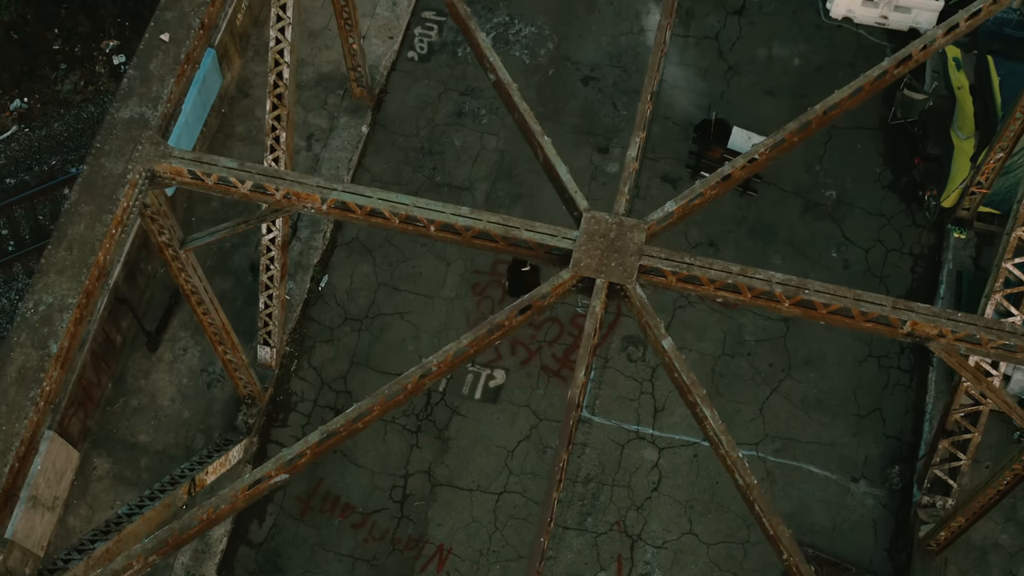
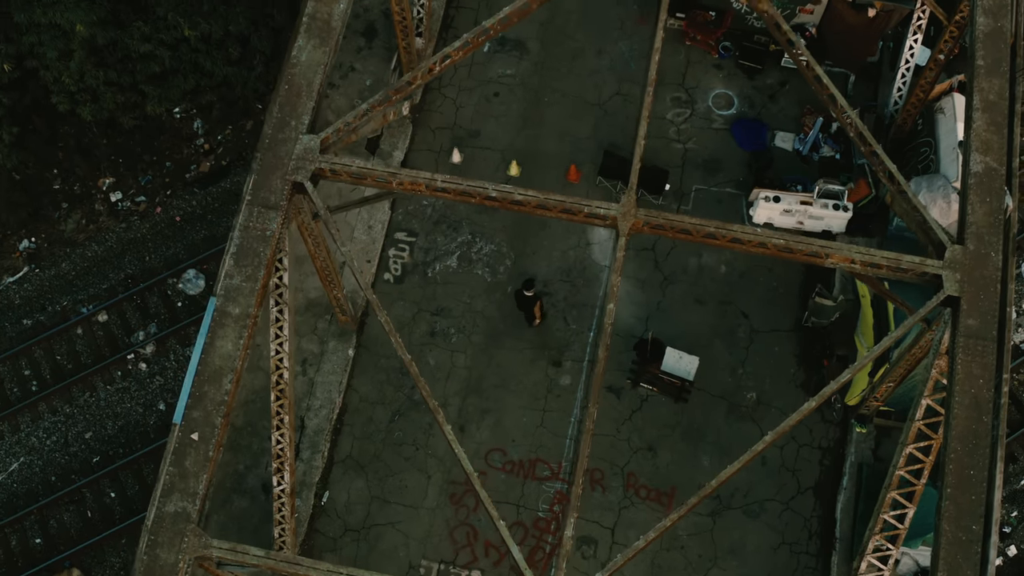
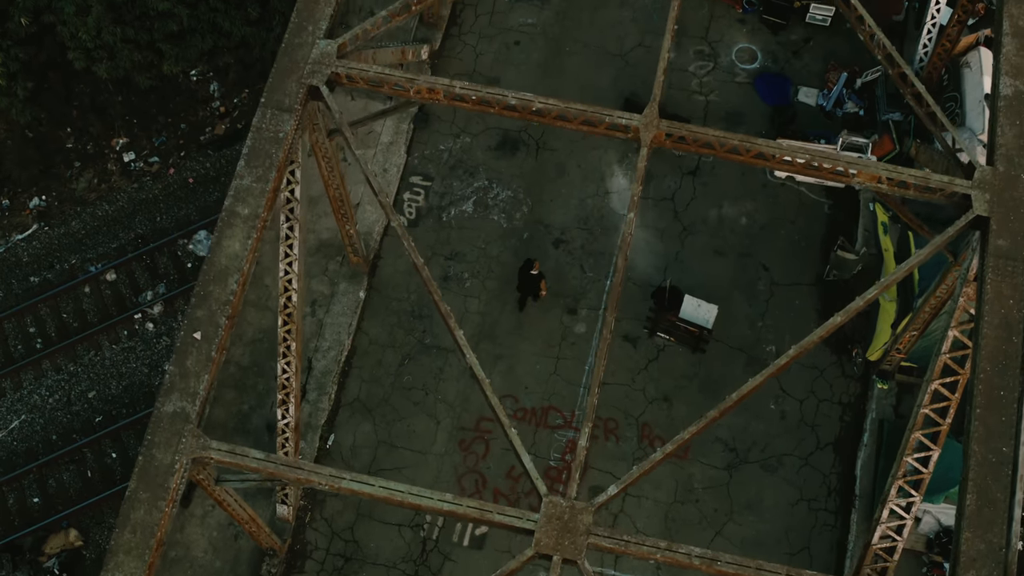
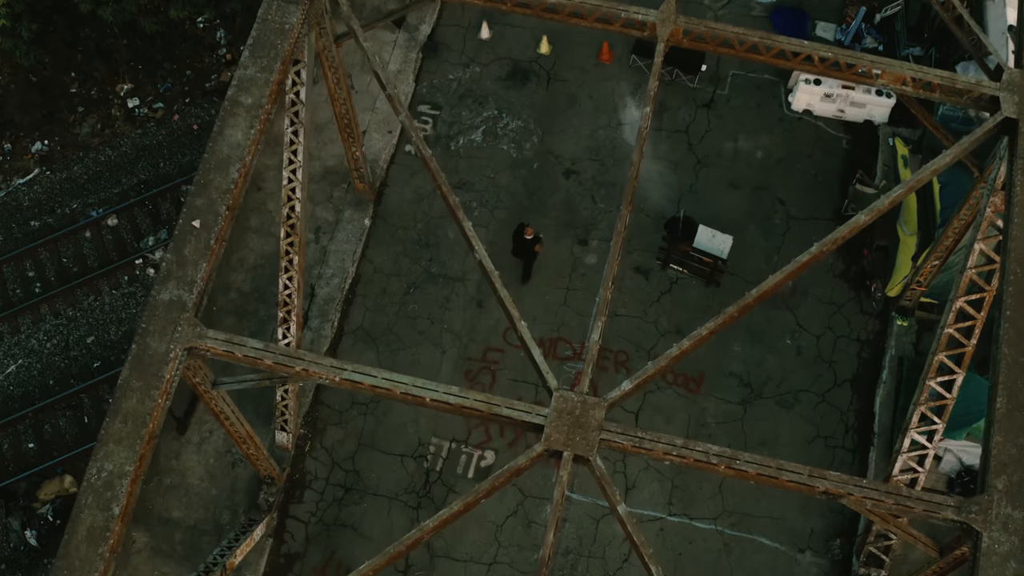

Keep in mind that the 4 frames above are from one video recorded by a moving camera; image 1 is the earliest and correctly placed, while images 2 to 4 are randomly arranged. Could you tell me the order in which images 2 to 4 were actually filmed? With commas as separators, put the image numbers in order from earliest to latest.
4, 3, 2
